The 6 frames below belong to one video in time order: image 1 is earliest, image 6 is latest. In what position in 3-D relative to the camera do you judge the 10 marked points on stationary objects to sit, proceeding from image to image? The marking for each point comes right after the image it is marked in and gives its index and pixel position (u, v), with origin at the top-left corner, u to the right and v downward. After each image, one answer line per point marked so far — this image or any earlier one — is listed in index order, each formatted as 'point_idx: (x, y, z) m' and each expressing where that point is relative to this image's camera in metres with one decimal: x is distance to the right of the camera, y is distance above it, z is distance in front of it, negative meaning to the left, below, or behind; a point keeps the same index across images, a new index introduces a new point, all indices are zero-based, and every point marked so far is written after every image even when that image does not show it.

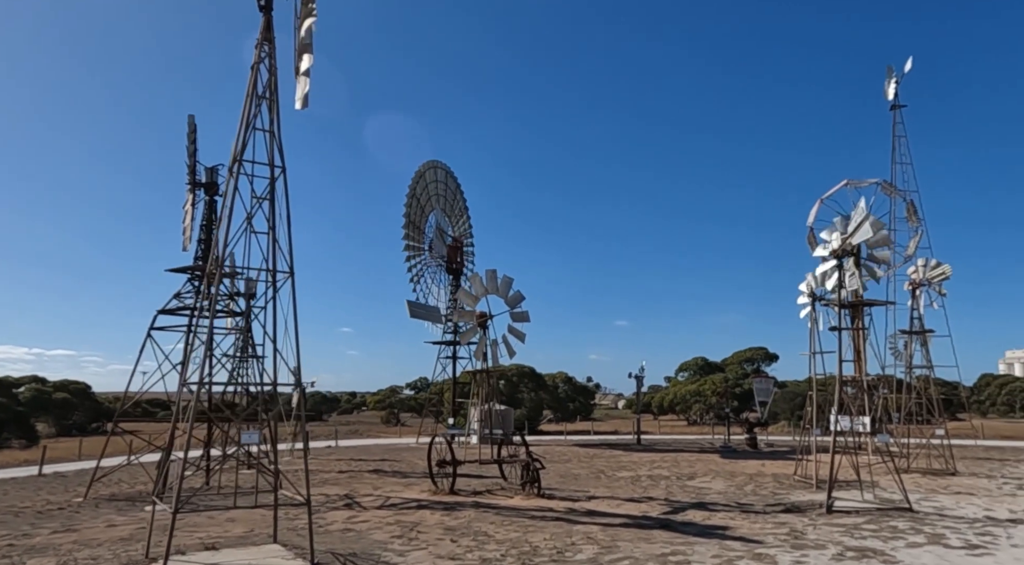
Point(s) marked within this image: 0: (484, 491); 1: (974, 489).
0: (-0.6, -4.6, +15.3) m
1: (+11.1, -5.0, +16.8) m
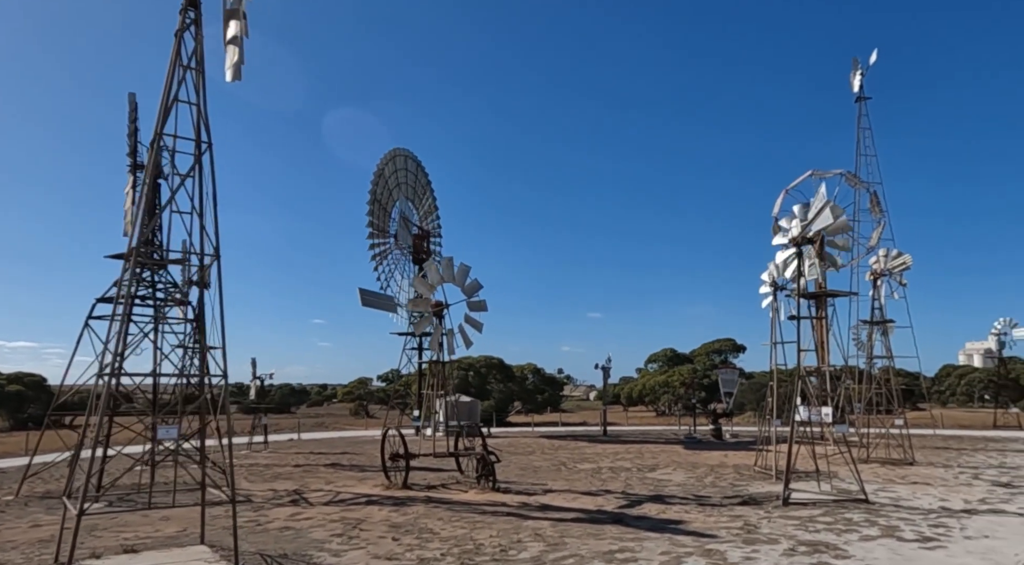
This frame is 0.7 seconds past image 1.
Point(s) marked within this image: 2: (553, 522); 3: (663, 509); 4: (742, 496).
0: (-1.6, -4.3, +14.9) m
1: (+10.1, -4.7, +16.8) m
2: (+0.6, -3.5, +10.2) m
3: (+2.5, -3.9, +11.8) m
4: (+4.4, -4.1, +13.3) m
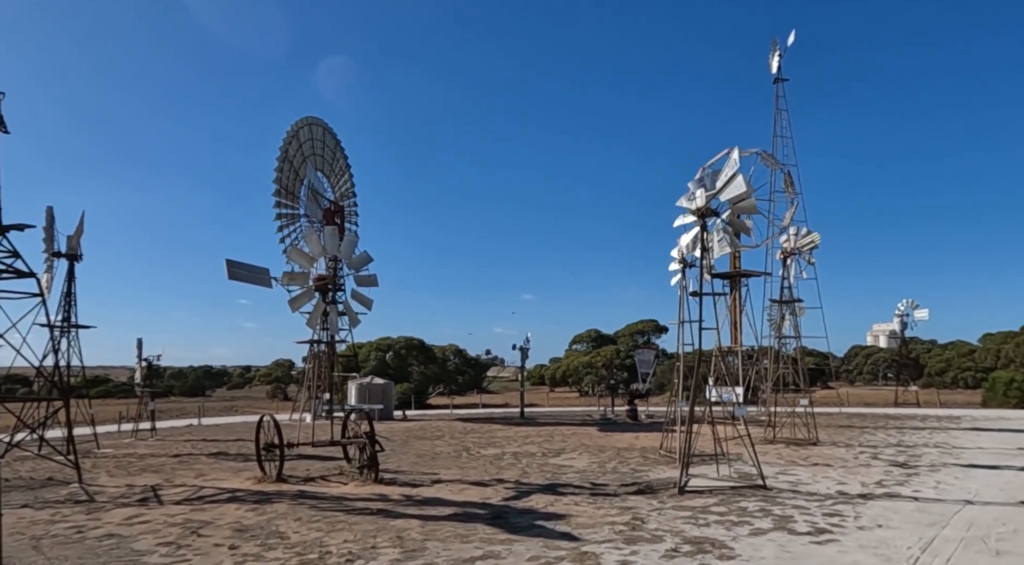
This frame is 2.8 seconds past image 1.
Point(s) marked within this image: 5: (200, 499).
0: (-3.8, -3.8, +13.6) m
1: (+7.6, -4.2, +16.6) m
2: (-1.1, -3.1, +9.2) m
3: (+0.6, -3.4, +10.9) m
4: (+2.3, -3.6, +12.6) m
5: (-5.2, -3.6, +11.7) m
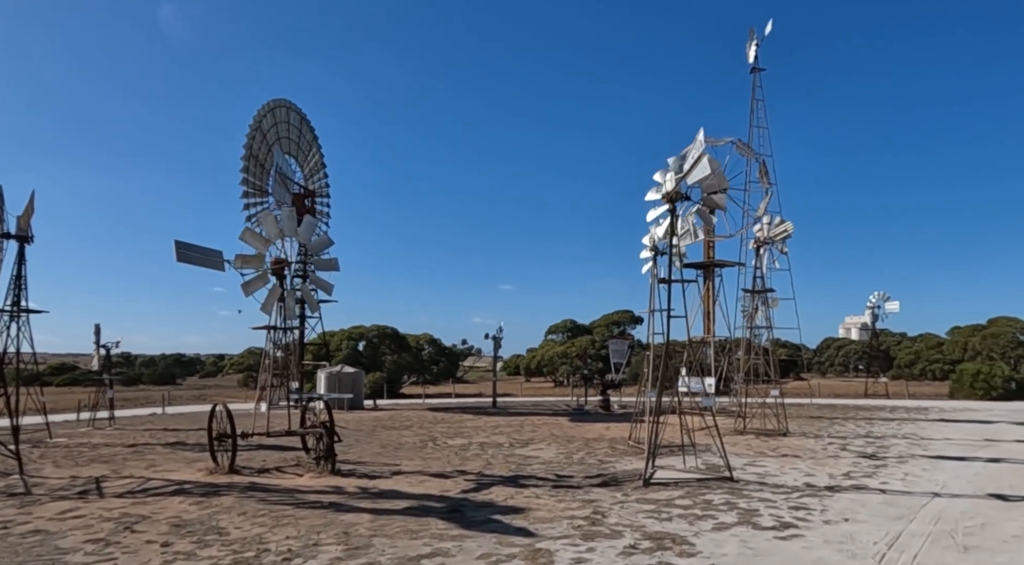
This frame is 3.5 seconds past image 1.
0: (-4.5, -3.5, +13.1) m
1: (+6.8, -4.0, +16.5) m
2: (-1.7, -2.9, +8.7) m
3: (0.0, -3.2, +10.5) m
4: (+1.6, -3.4, +12.3) m
5: (-5.9, -3.3, +11.2) m
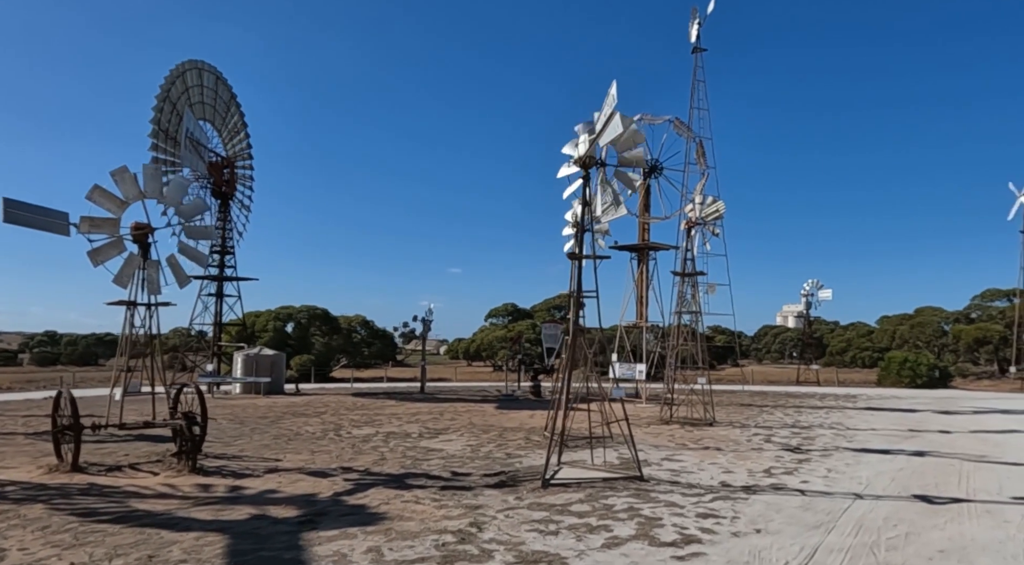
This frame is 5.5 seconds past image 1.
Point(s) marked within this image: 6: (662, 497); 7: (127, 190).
0: (-6.3, -3.0, +11.4) m
1: (+4.7, -3.6, +15.6) m
2: (-3.2, -2.5, +7.2) m
3: (-1.6, -2.8, +9.2) m
4: (-0.1, -3.0, +11.0) m
5: (-7.5, -2.9, +9.4) m
6: (+2.0, -2.8, +9.2) m
7: (-6.4, +1.5, +11.6) m
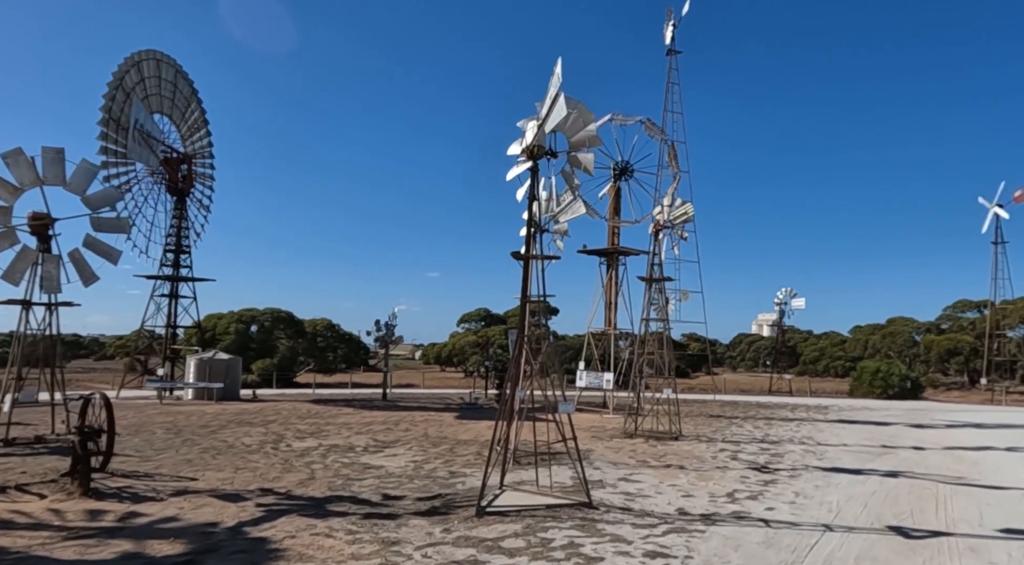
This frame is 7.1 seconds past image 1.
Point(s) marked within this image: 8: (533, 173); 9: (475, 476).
0: (-7.2, -2.9, +10.1) m
1: (+3.7, -3.7, +14.6) m
2: (-3.9, -2.5, +6.0) m
3: (-2.4, -2.8, +8.0) m
4: (-1.0, -3.0, +9.9) m
5: (-8.3, -2.8, +8.0) m
6: (+1.1, -2.8, +8.1) m
7: (-7.2, +1.6, +10.4) m
8: (+0.3, +1.5, +9.9) m
9: (-0.6, -3.3, +11.8) m
